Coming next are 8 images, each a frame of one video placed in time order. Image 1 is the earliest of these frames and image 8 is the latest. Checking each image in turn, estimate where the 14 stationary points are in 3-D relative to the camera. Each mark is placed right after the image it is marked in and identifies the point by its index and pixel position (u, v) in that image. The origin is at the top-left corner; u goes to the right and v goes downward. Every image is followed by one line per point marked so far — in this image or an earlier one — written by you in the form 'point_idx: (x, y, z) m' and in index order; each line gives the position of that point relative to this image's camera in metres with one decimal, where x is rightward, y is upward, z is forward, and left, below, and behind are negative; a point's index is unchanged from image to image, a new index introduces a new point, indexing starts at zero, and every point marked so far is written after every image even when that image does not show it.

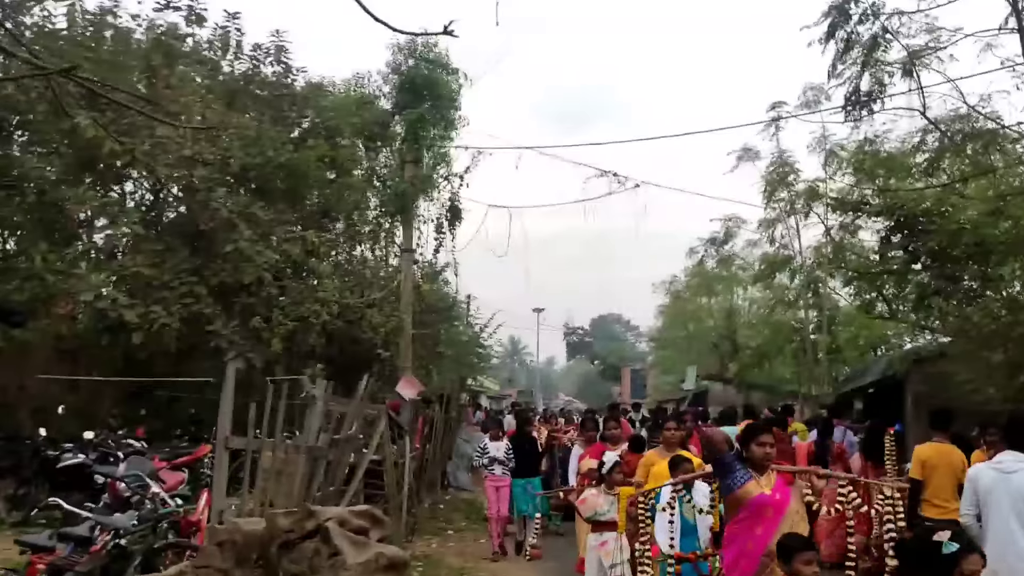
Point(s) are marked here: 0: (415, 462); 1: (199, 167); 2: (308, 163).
0: (-1.3, -2.2, +10.8) m
1: (-5.0, +1.9, +13.8) m
2: (-3.7, +2.3, +15.5) m
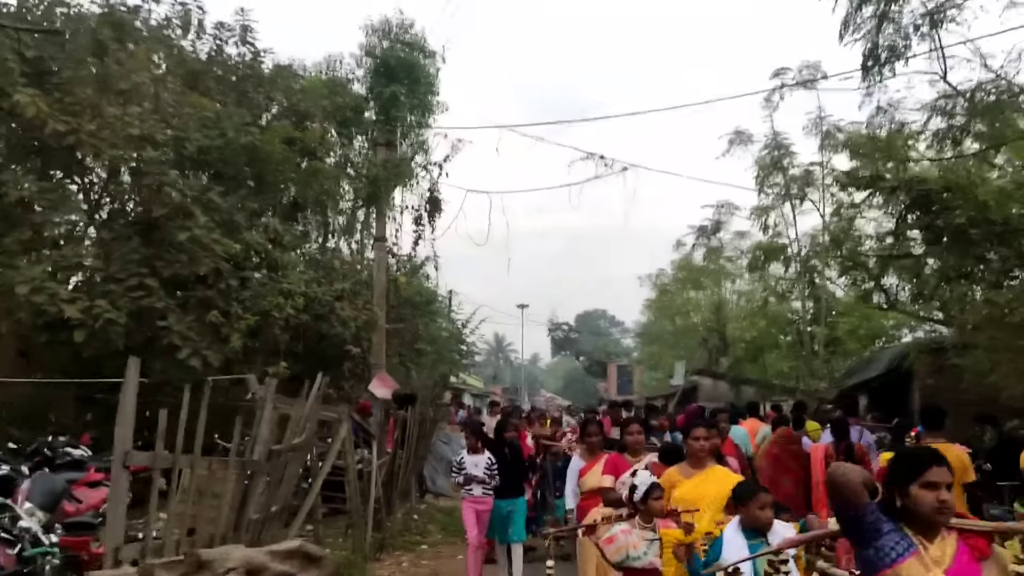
0: (-1.5, -2.1, +9.8) m
1: (-5.3, +2.1, +12.6) m
2: (-4.0, +2.4, +14.4) m
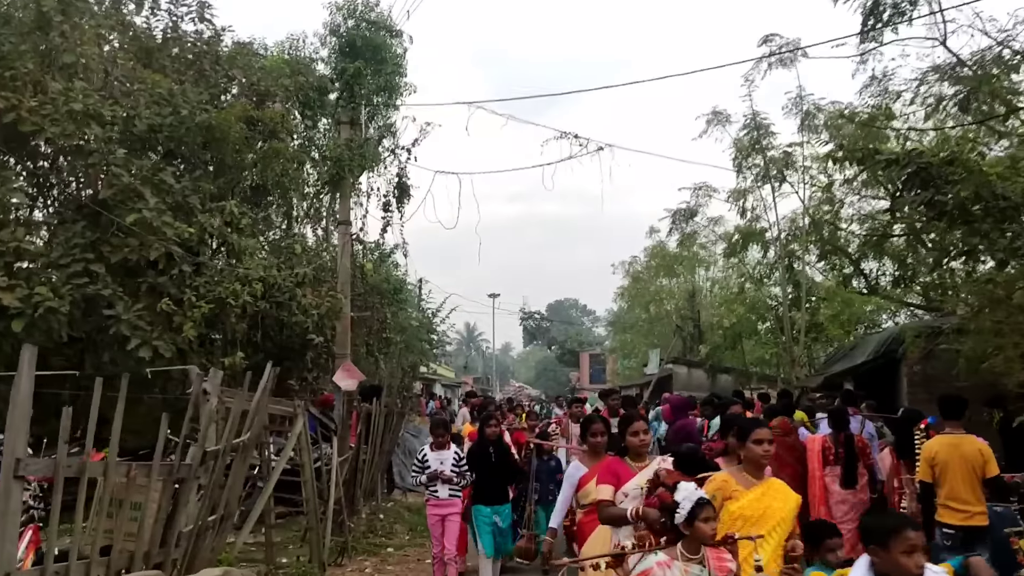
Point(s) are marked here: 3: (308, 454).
0: (-1.8, -1.9, +9.1) m
1: (-5.8, +2.2, +11.8) m
2: (-4.5, +2.6, +13.5) m
3: (-1.8, -1.4, +7.3) m
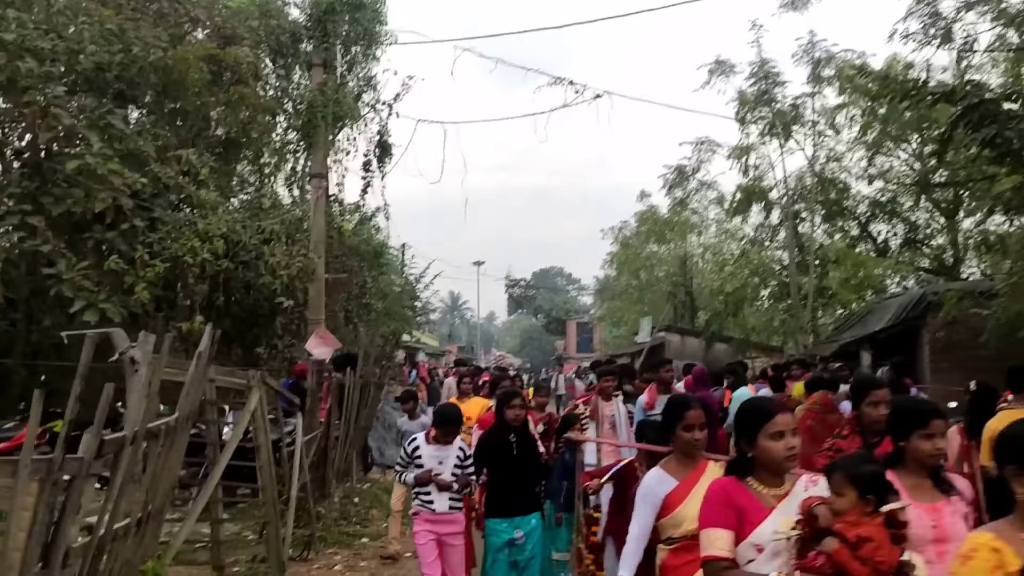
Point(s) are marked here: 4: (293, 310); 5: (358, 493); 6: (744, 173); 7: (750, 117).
0: (-1.9, -1.5, +8.0) m
1: (-5.9, +2.8, +10.4) m
2: (-4.6, +3.2, +12.2) m
3: (-1.8, -1.1, +6.2) m
4: (-3.3, -0.3, +12.7) m
5: (-1.7, -2.2, +9.3) m
6: (+4.9, +2.4, +18.0) m
7: (+4.7, +3.4, +16.9) m
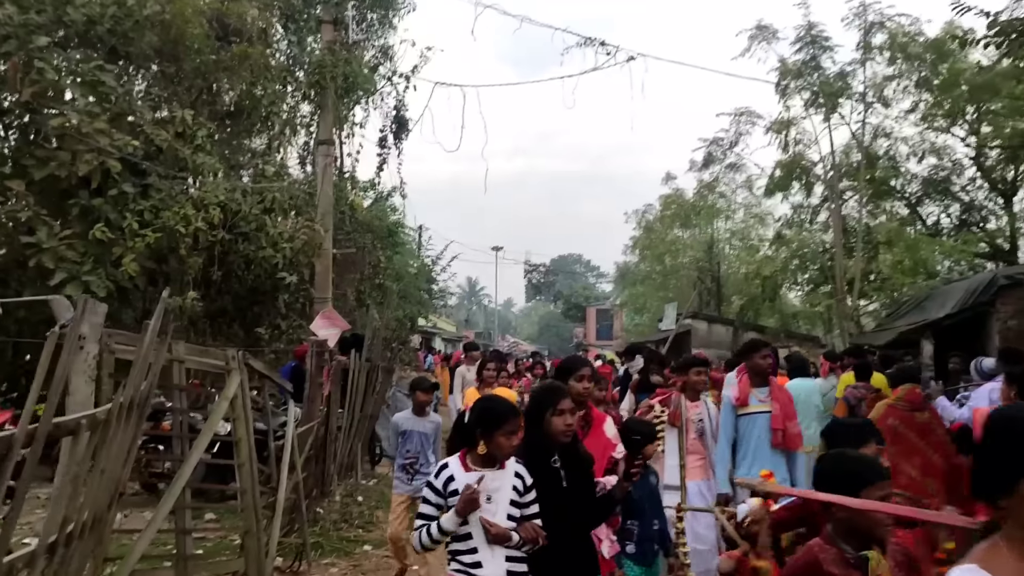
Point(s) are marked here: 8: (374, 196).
0: (-1.6, -1.2, +7.0) m
1: (-5.6, +3.1, +9.5) m
2: (-4.3, +3.6, +11.2) m
3: (-1.6, -0.8, +5.2) m
4: (-2.9, 0.0, +11.7) m
5: (-1.5, -2.0, +8.3) m
6: (+5.4, +2.7, +16.8) m
7: (+5.2, +3.7, +15.7) m
8: (-2.8, +1.8, +17.4) m
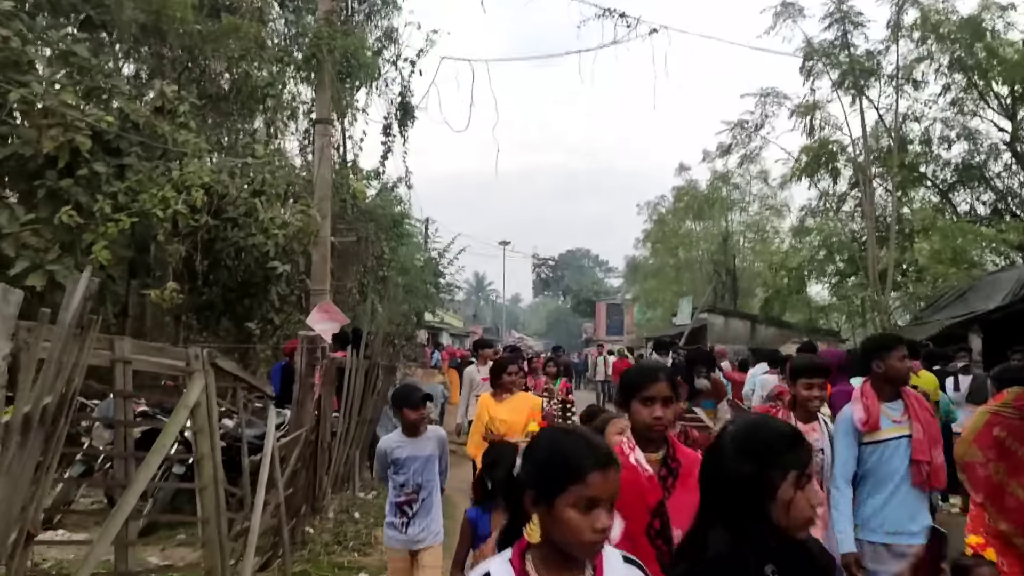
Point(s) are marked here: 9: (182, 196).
0: (-1.5, -1.1, +6.1) m
1: (-5.4, +3.2, +8.6) m
2: (-4.1, +3.7, +10.3) m
3: (-1.5, -0.8, +4.3) m
4: (-2.8, +0.1, +10.8) m
5: (-1.3, -1.9, +7.4) m
6: (+5.6, +2.9, +15.8) m
7: (+5.3, +3.8, +14.7) m
8: (-2.6, +2.0, +16.5) m
9: (-3.5, +1.0, +9.1) m
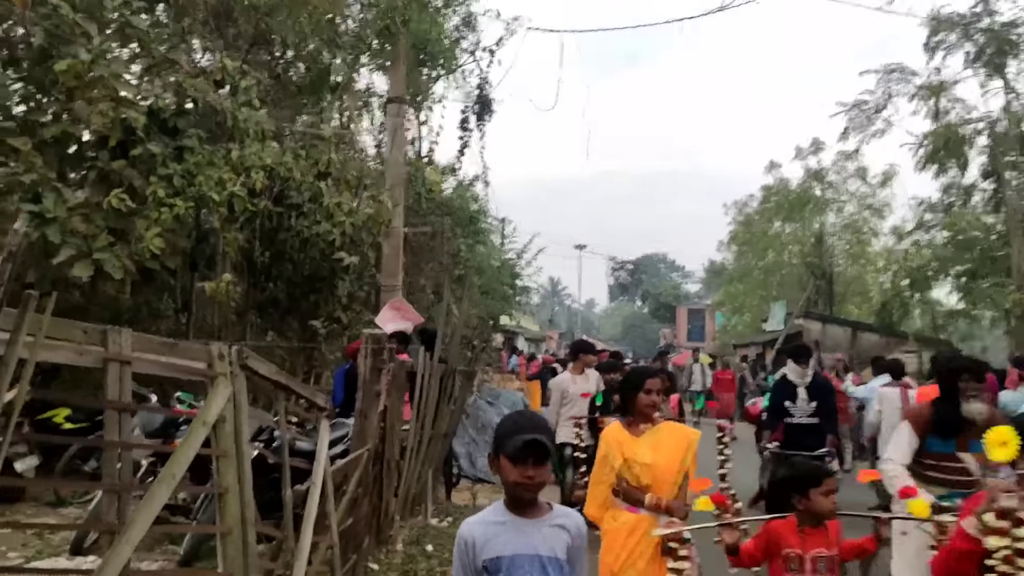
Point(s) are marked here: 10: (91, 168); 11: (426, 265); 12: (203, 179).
0: (-0.9, -1.1, +5.1) m
1: (-4.5, +3.3, +7.9) m
2: (-3.1, +3.7, +9.5) m
3: (-1.0, -0.7, +3.3) m
4: (-1.7, +0.2, +9.8) m
5: (-0.6, -1.8, +6.3) m
6: (+7.0, +2.8, +14.1) m
7: (+6.7, +3.8, +13.1) m
8: (-1.1, +2.0, +15.5) m
9: (-2.6, +1.0, +8.2) m
10: (-3.9, +1.1, +7.9) m
11: (-1.5, +0.4, +14.4) m
12: (-2.9, +1.0, +8.0) m
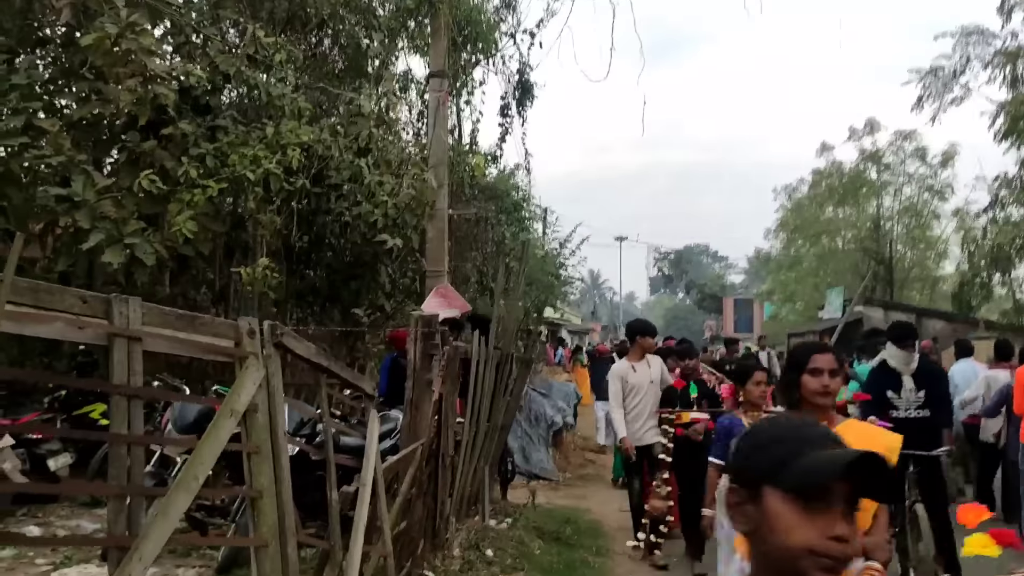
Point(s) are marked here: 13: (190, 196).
0: (-0.5, -0.9, +4.5) m
1: (-4.1, +3.4, +7.4) m
2: (-2.6, +3.9, +9.0) m
3: (-0.8, -0.6, +2.7) m
4: (-1.2, +0.3, +9.3) m
5: (-0.1, -1.7, +5.8) m
6: (+7.7, +3.2, +13.2) m
7: (+7.4, +4.1, +12.2) m
8: (-0.3, +2.2, +15.0) m
9: (-2.1, +1.2, +7.7) m
10: (-3.4, +1.2, +7.4) m
11: (-0.7, +0.6, +13.9) m
12: (-2.4, +1.1, +7.5) m
13: (-2.7, +0.8, +7.3) m
